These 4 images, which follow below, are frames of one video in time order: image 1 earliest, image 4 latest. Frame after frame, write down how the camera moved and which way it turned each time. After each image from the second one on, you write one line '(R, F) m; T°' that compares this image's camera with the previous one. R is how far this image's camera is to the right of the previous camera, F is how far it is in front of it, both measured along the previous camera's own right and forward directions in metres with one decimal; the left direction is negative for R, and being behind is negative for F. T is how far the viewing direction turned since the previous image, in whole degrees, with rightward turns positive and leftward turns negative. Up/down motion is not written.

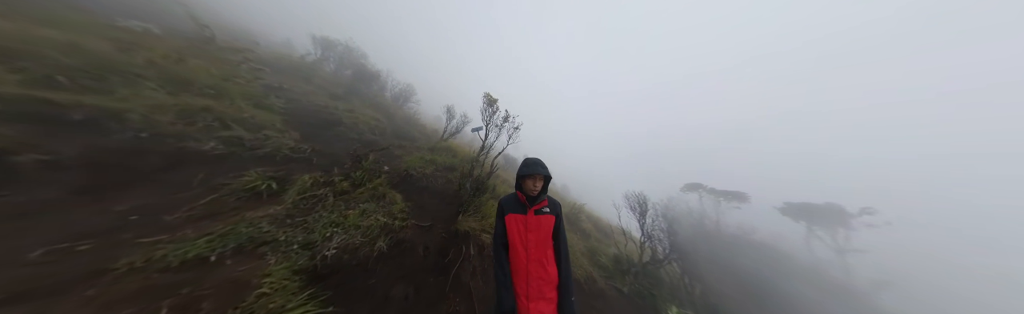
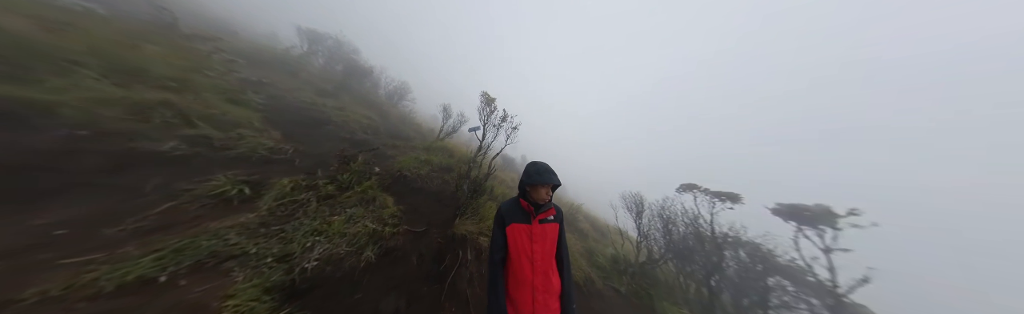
(-0.1, +0.2) m; +1°
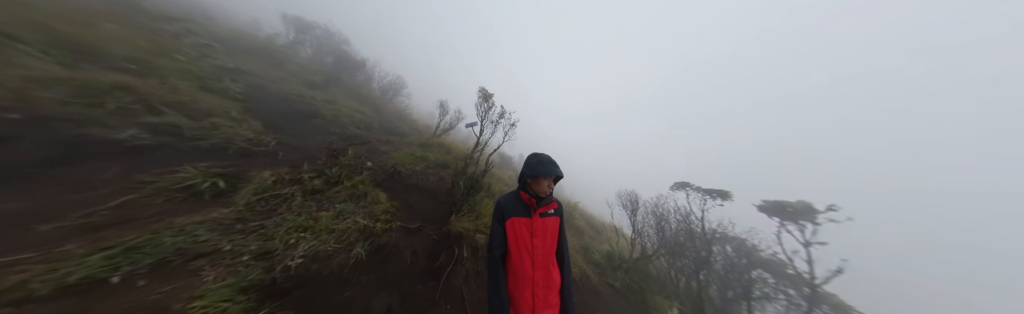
(0.0, +0.1) m; +1°
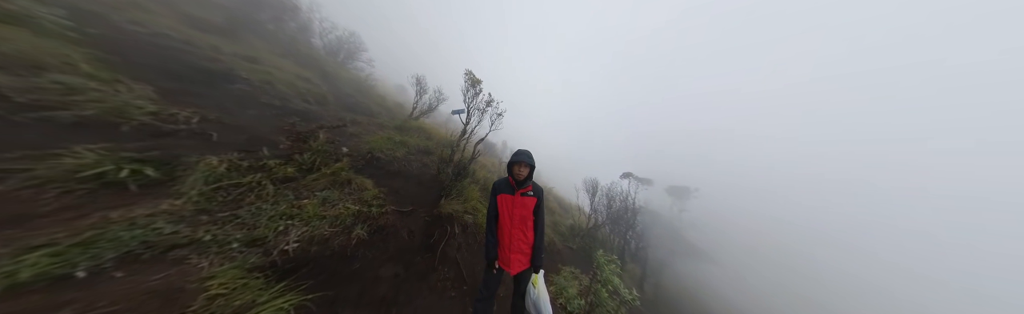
(-0.4, -0.5) m; +11°
